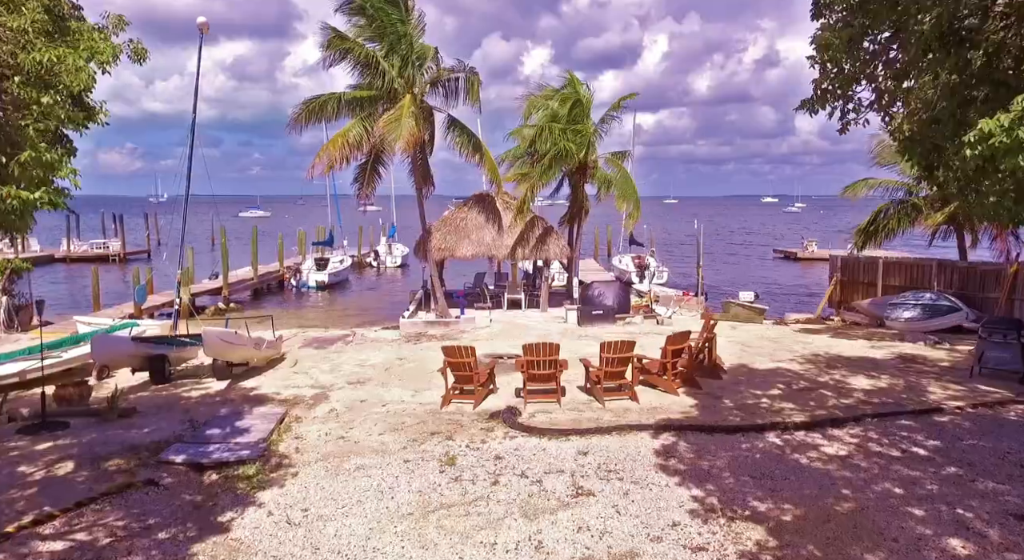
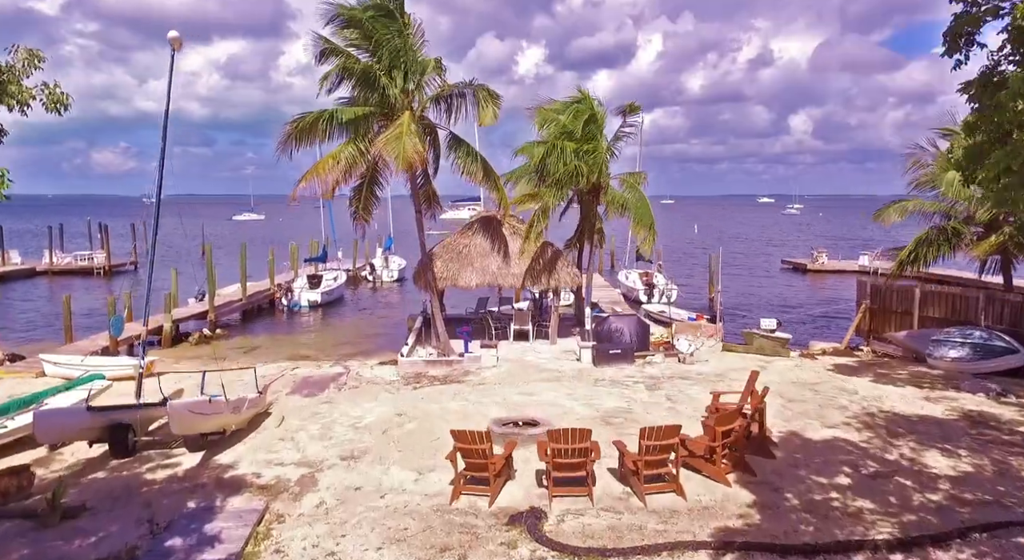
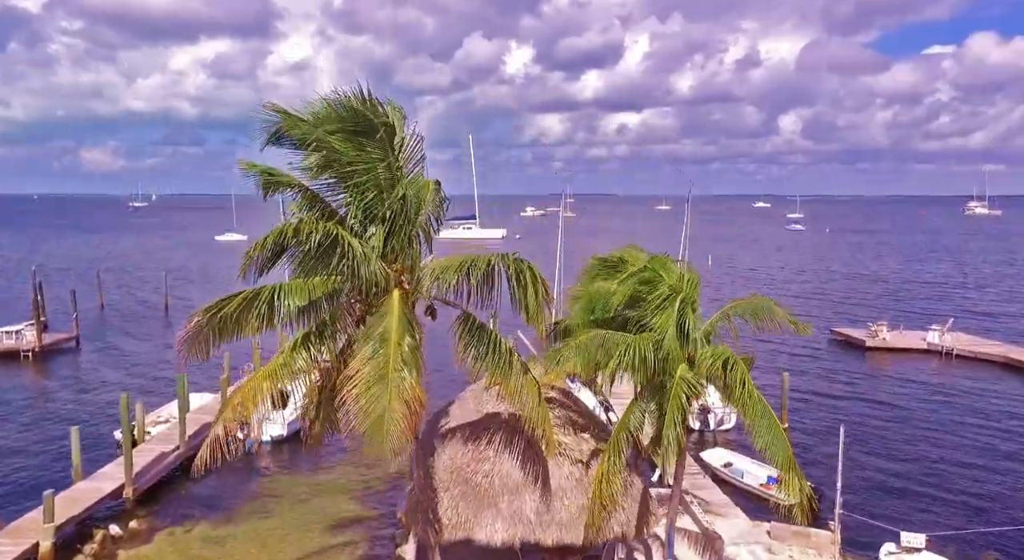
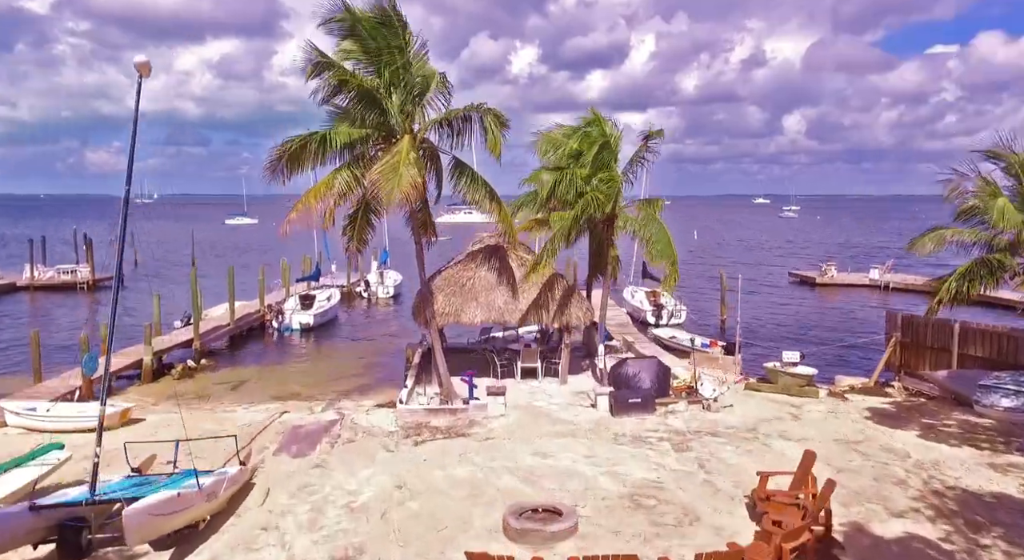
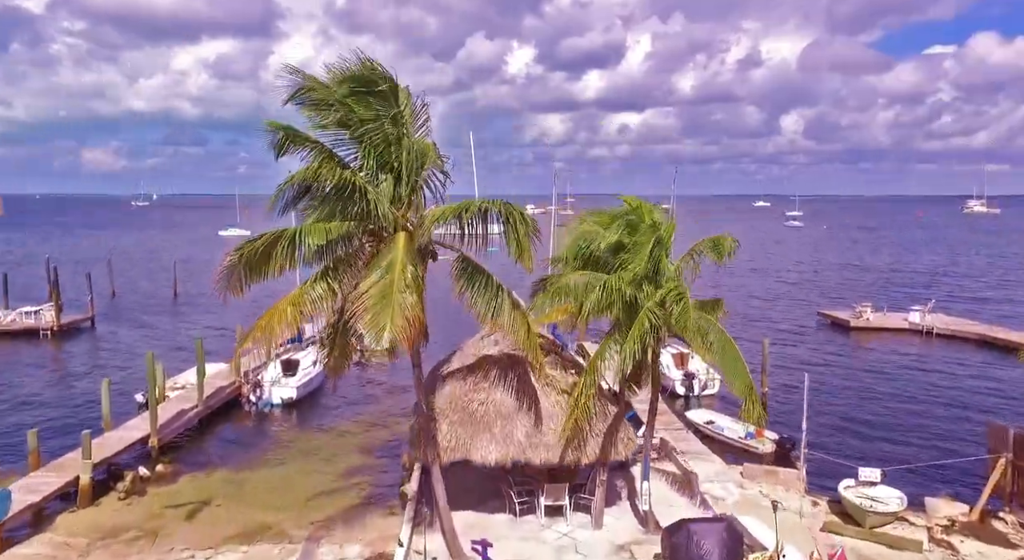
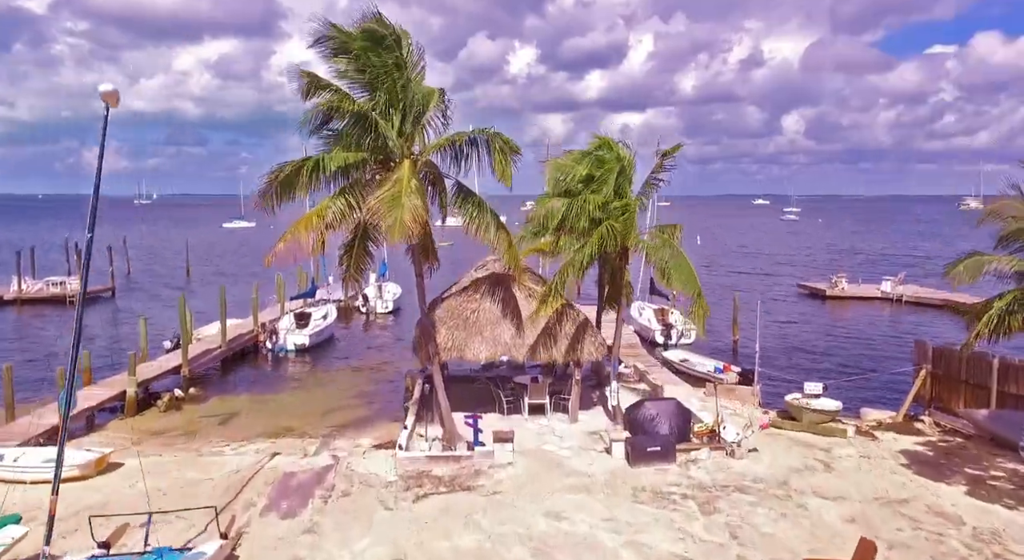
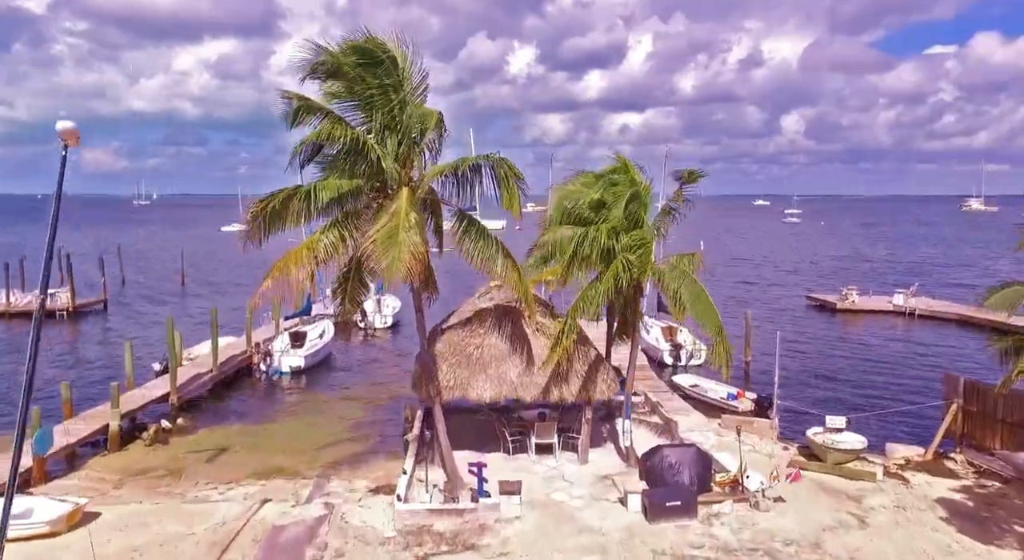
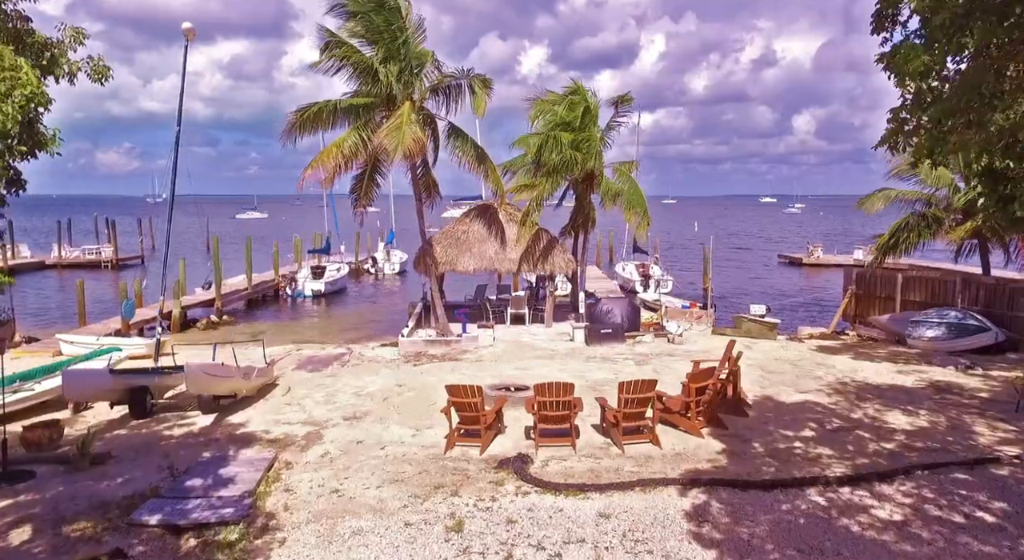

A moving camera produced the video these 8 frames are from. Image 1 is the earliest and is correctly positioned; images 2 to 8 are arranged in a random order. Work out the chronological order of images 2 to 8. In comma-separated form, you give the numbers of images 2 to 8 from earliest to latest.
8, 2, 4, 6, 7, 5, 3
